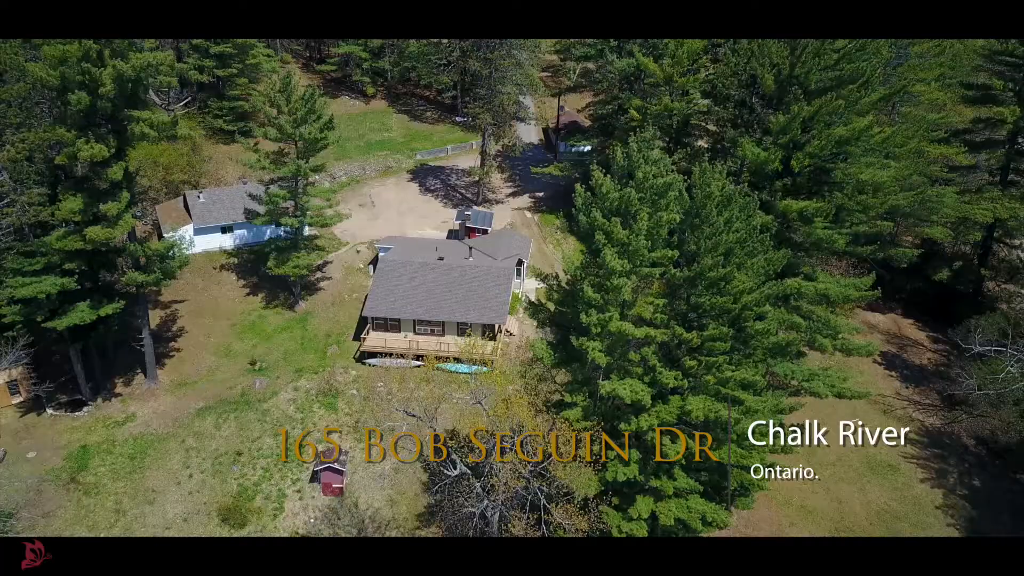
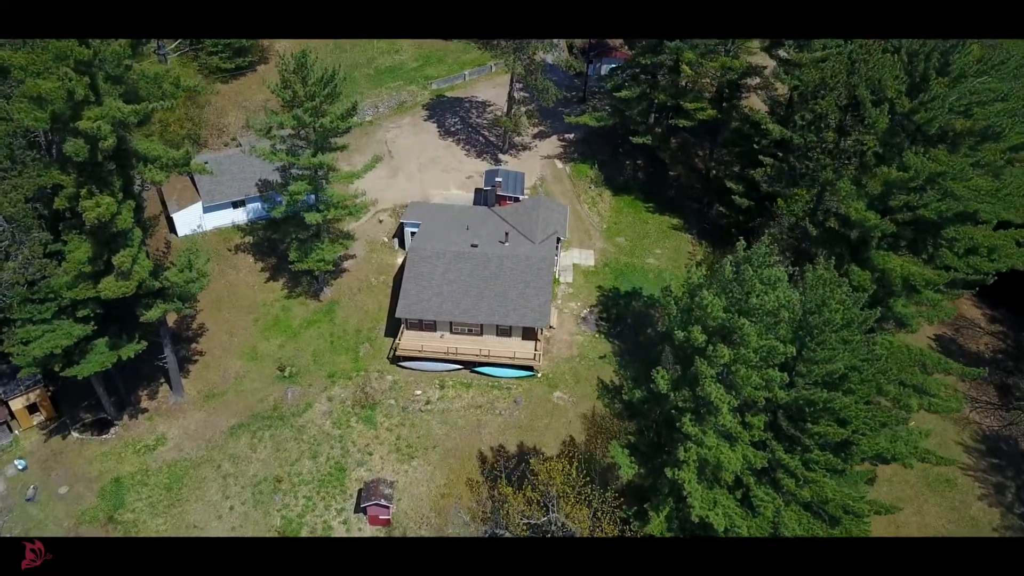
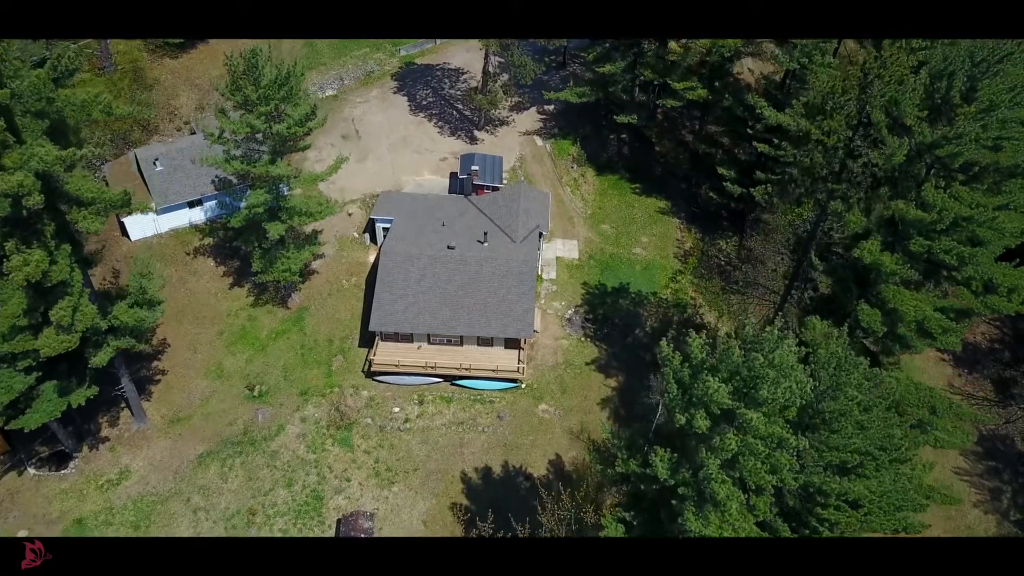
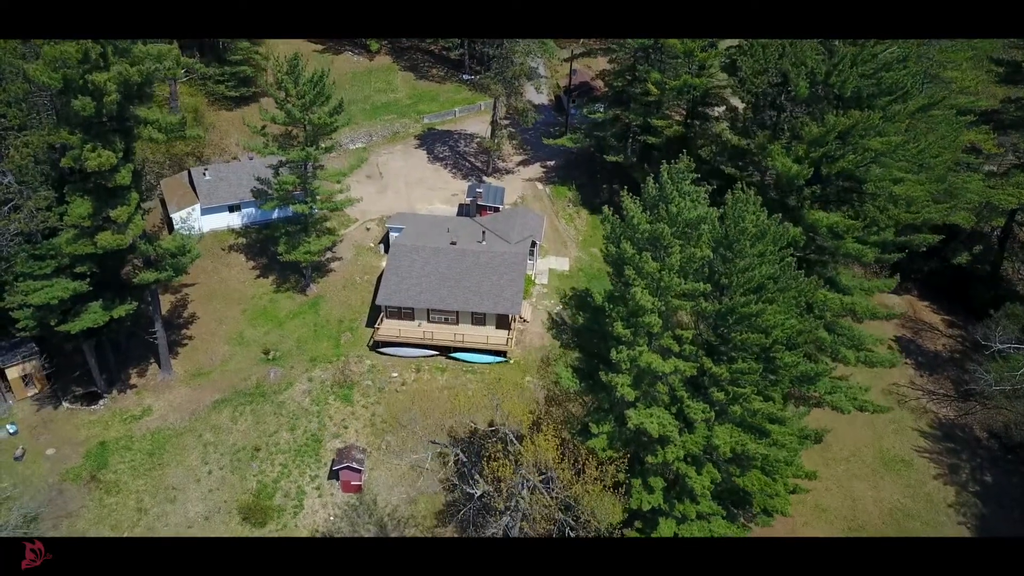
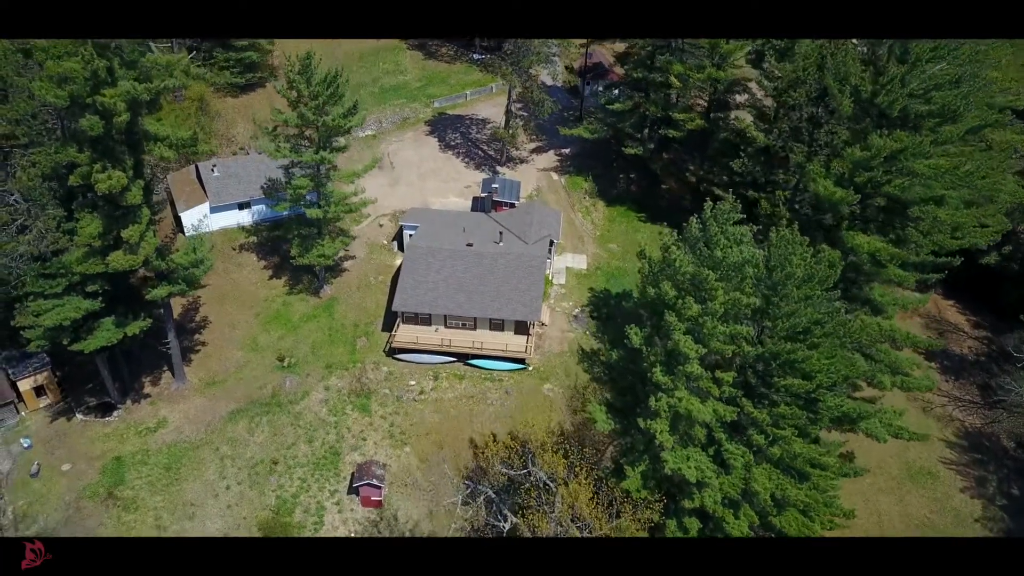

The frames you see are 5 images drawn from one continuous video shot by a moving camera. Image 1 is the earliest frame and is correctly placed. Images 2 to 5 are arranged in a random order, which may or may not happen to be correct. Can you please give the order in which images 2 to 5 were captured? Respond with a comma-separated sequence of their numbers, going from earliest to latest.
4, 5, 2, 3
